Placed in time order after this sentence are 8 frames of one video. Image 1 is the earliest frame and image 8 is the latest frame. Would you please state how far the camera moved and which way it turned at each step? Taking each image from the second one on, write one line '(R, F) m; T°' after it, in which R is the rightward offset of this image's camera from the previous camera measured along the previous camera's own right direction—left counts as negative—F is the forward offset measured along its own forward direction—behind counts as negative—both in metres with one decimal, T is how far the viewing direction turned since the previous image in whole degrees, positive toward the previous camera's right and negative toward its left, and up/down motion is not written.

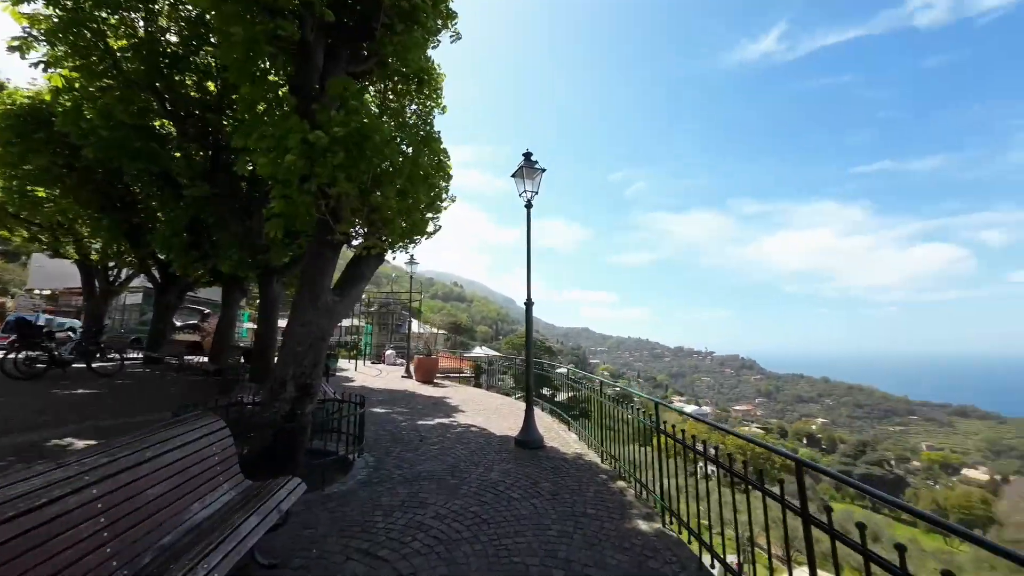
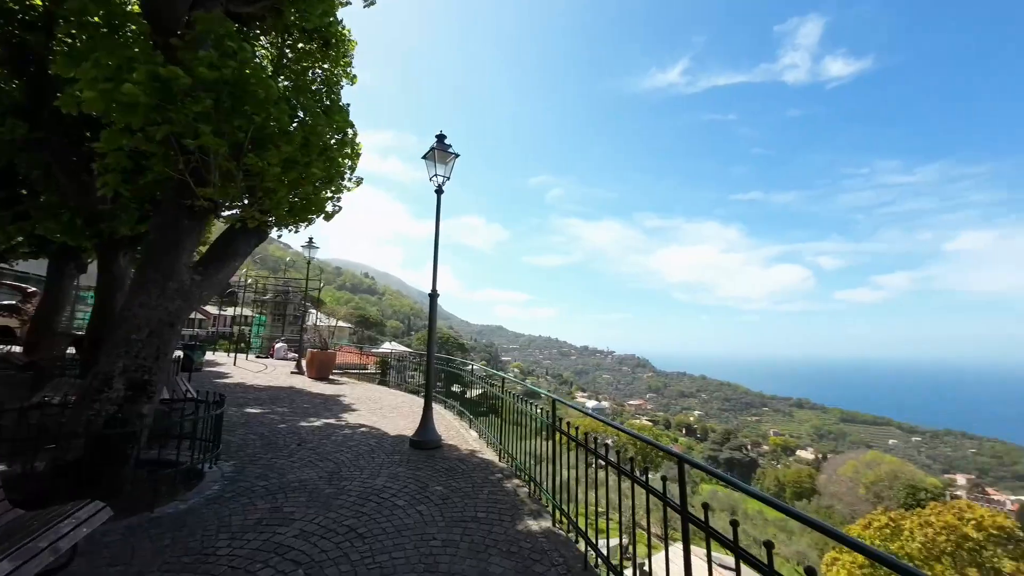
(+0.1, +0.2) m; +12°
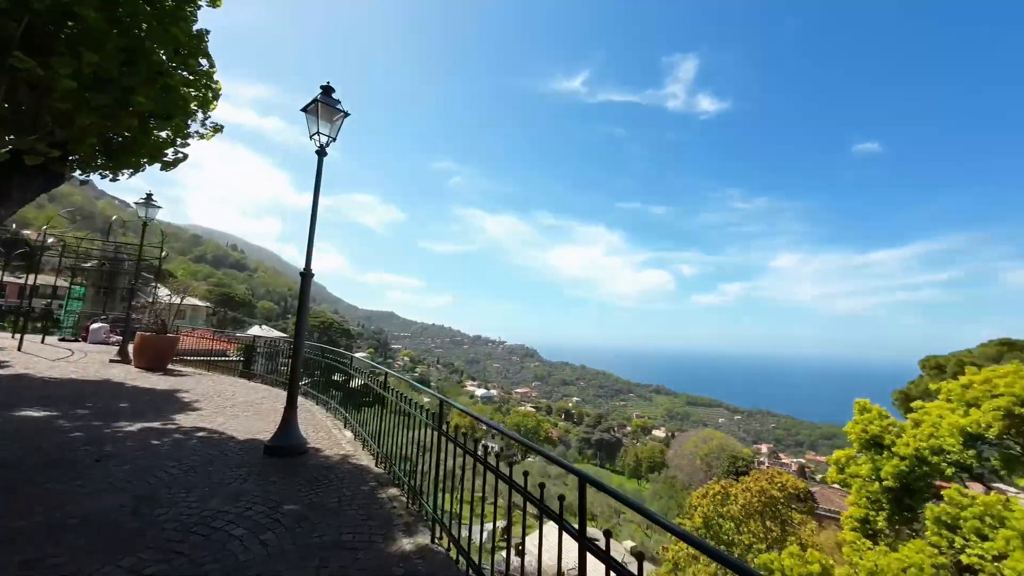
(0.0, +0.3) m; +15°
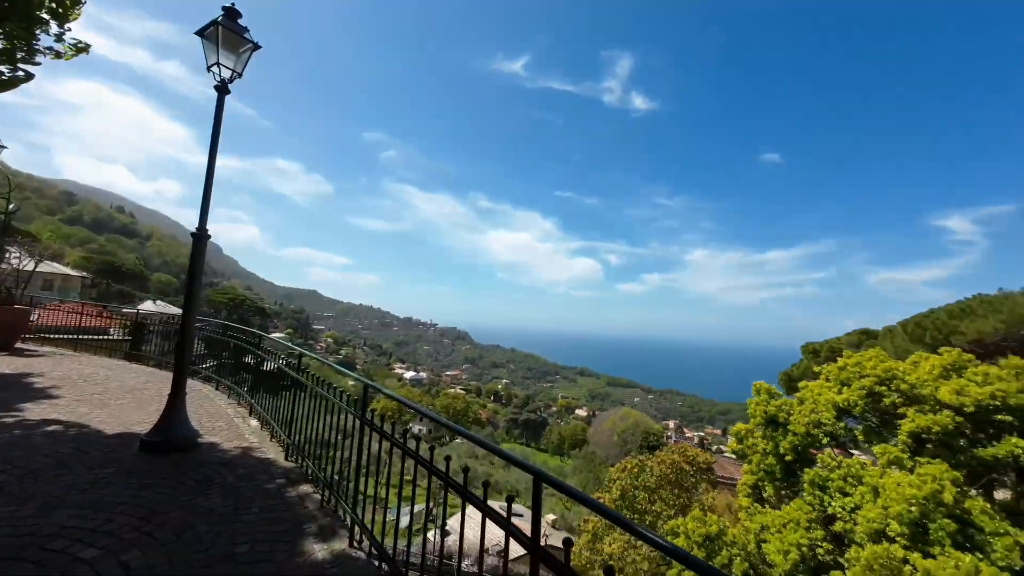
(0.0, +0.2) m; +10°
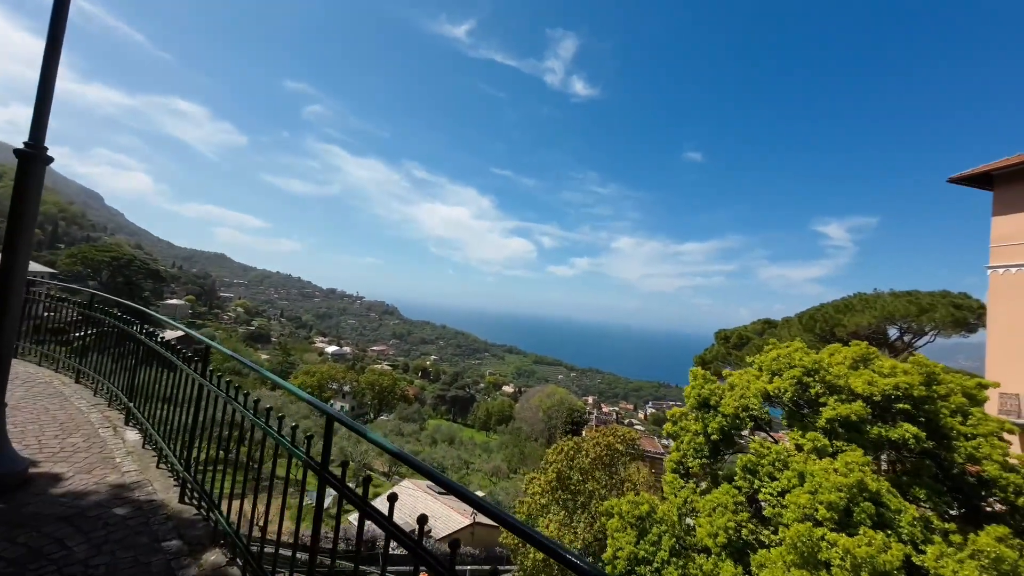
(-0.4, +0.7) m; +10°
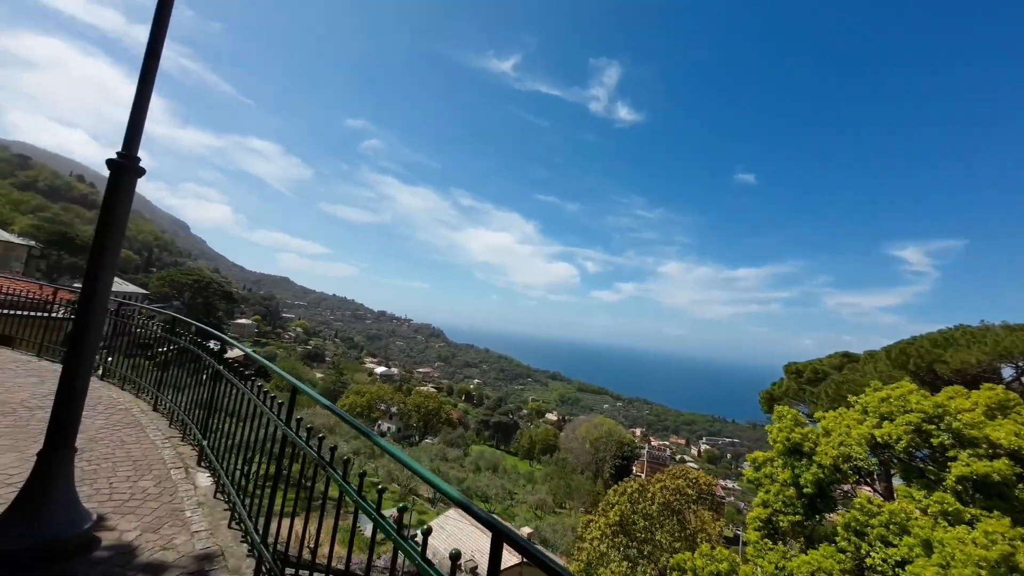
(-0.4, +0.4) m; -6°
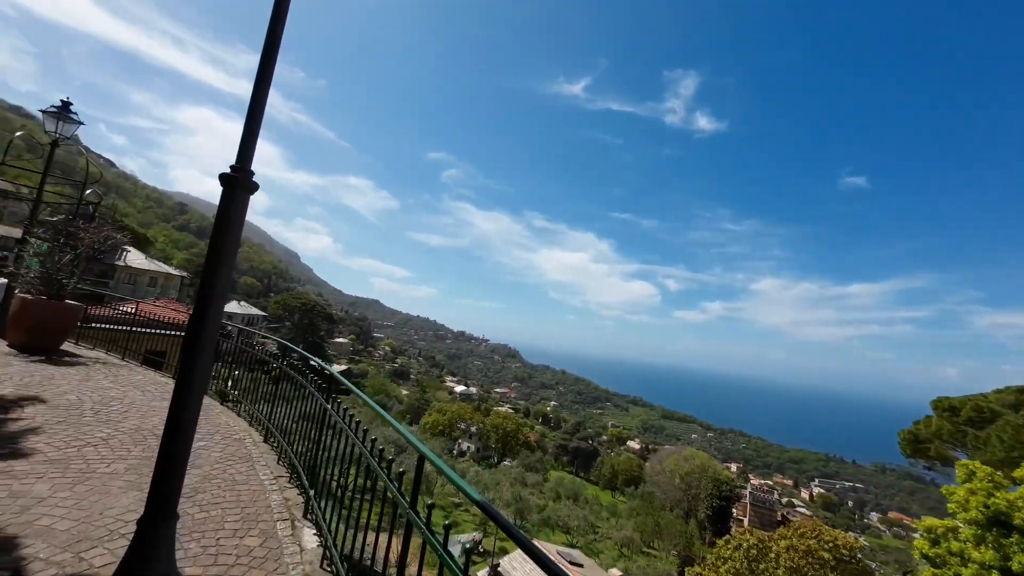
(-0.4, +0.4) m; -11°
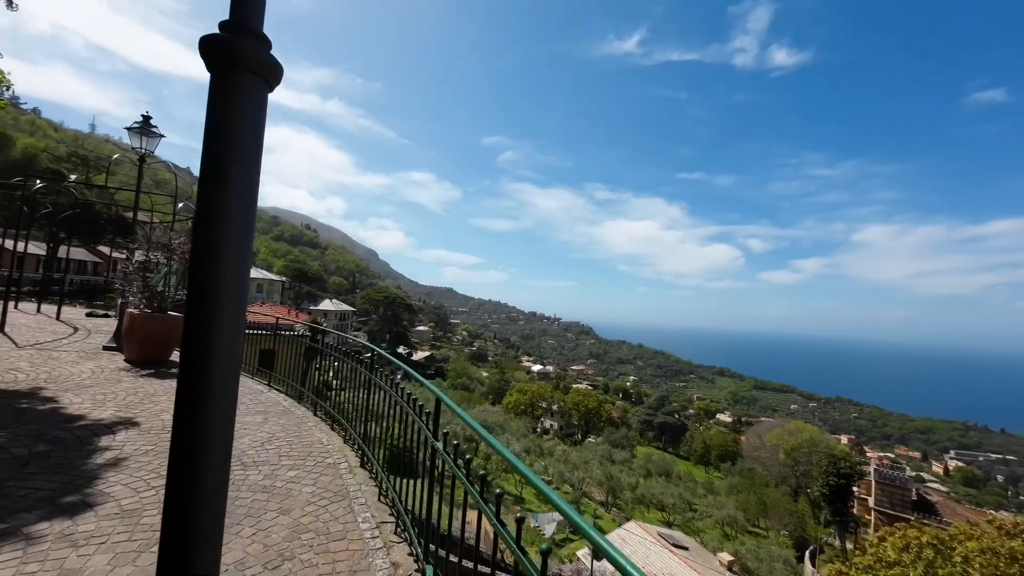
(-0.4, +0.8) m; -10°
